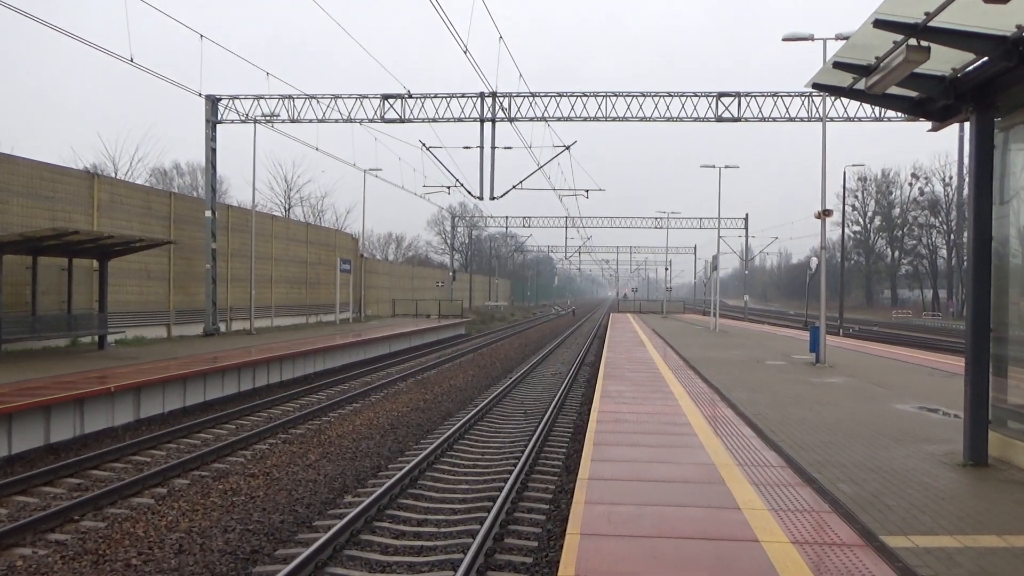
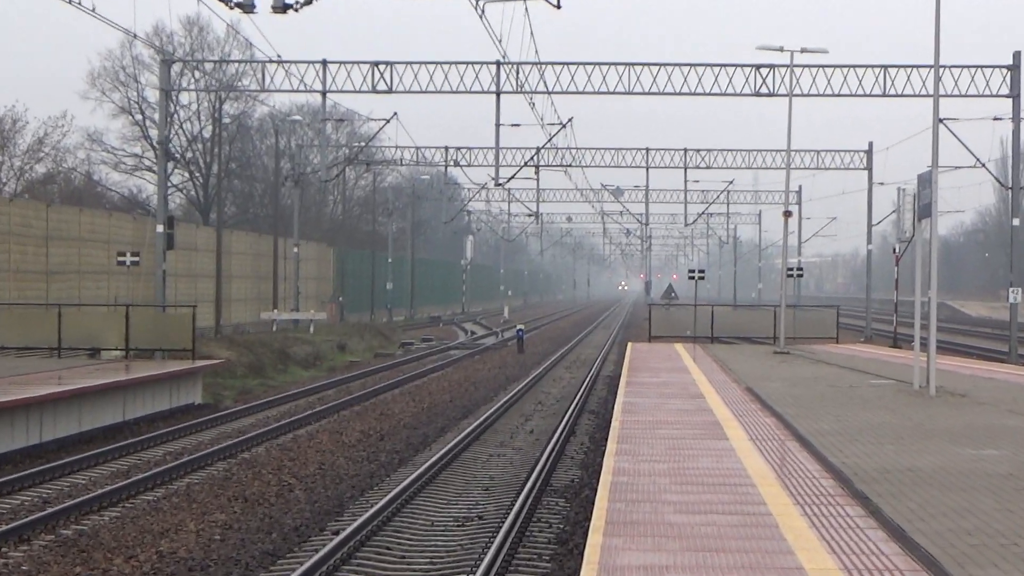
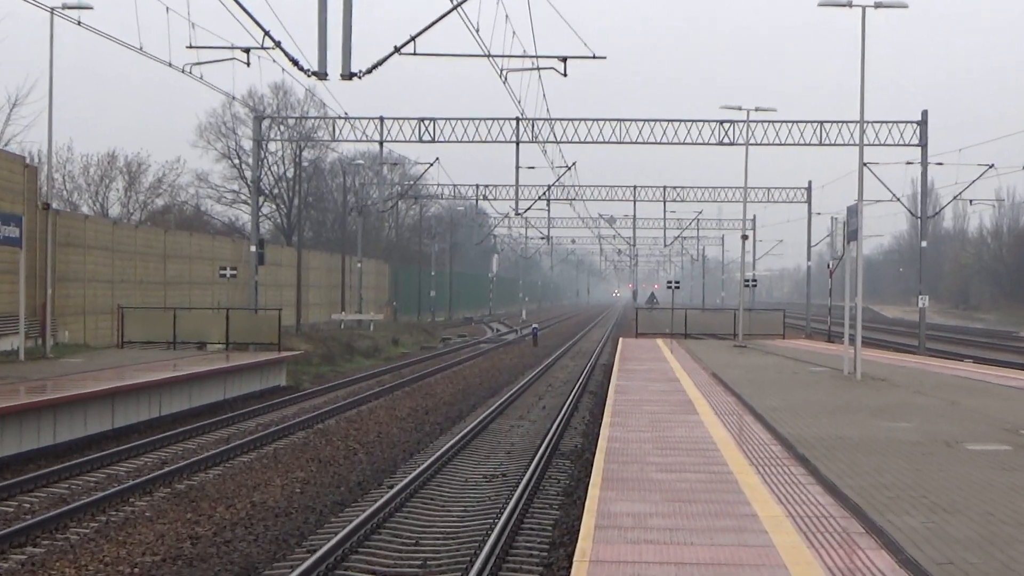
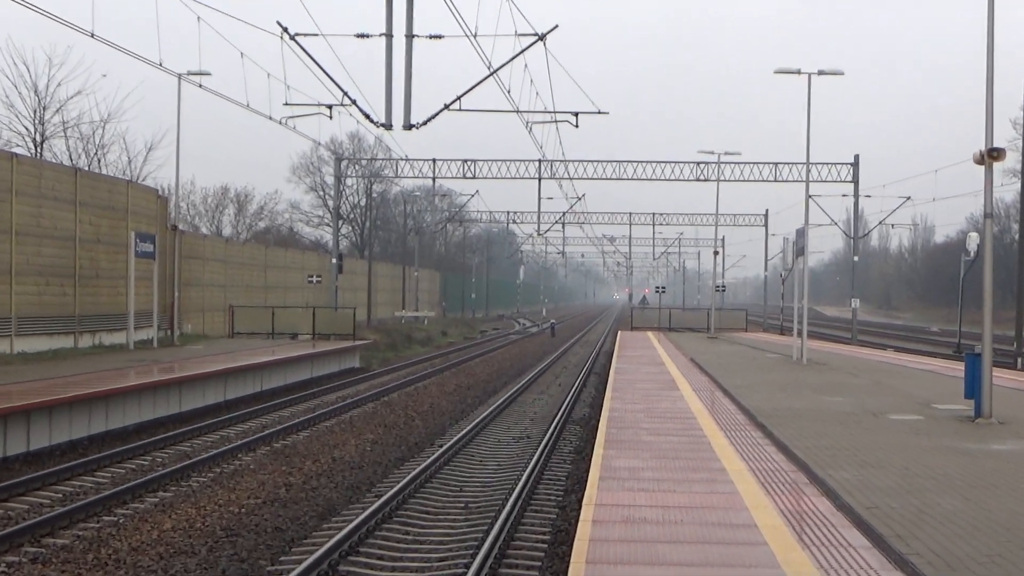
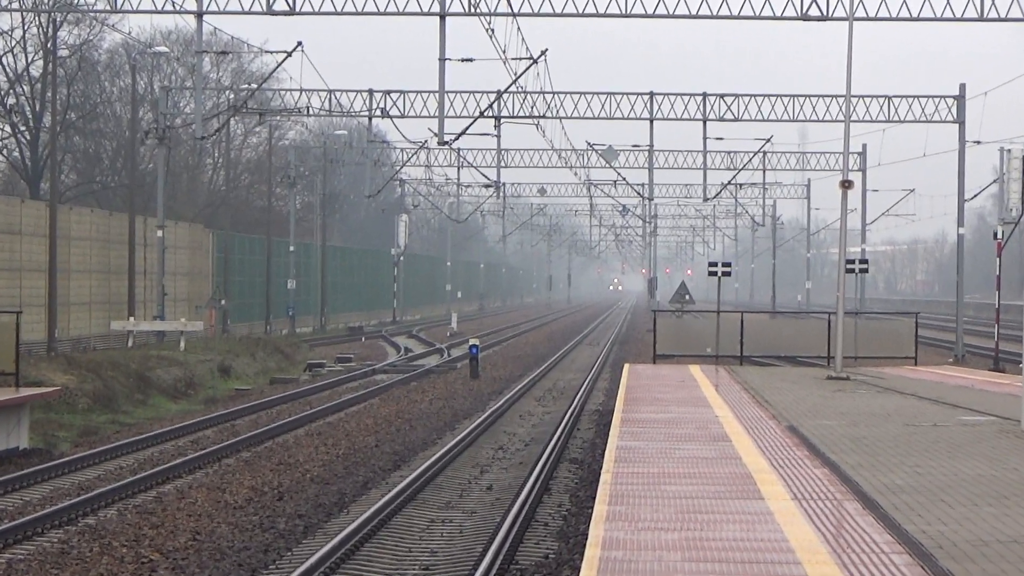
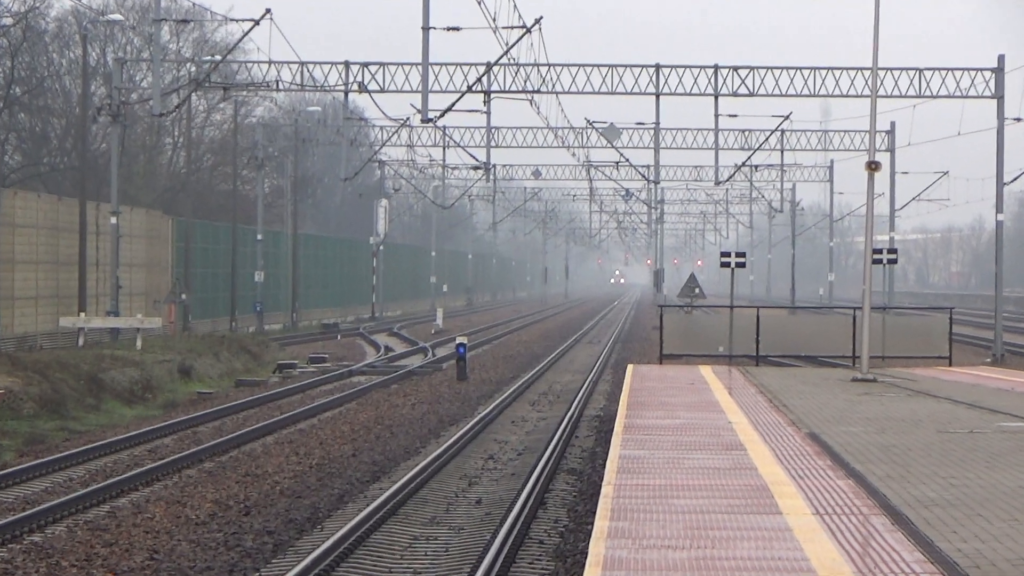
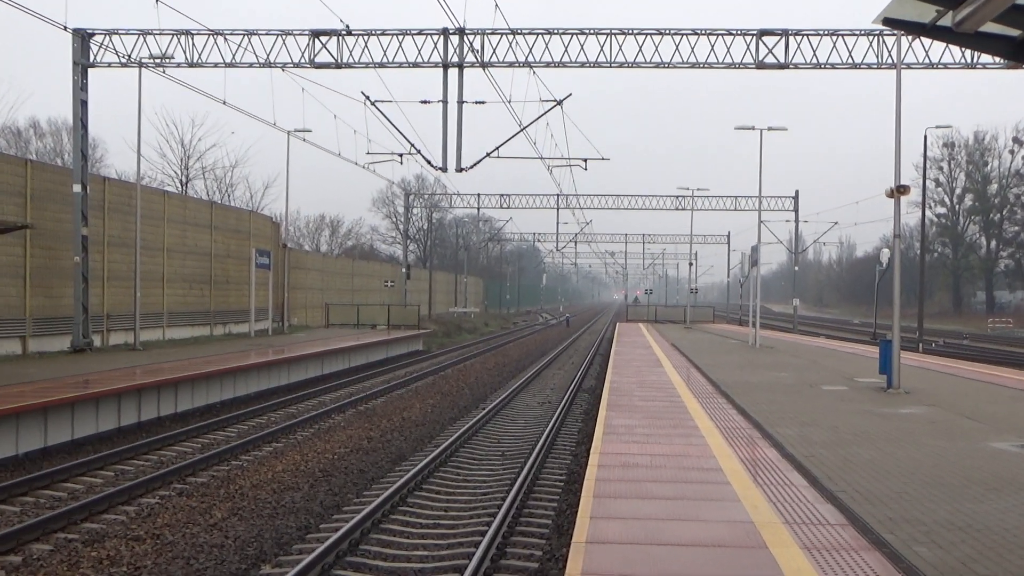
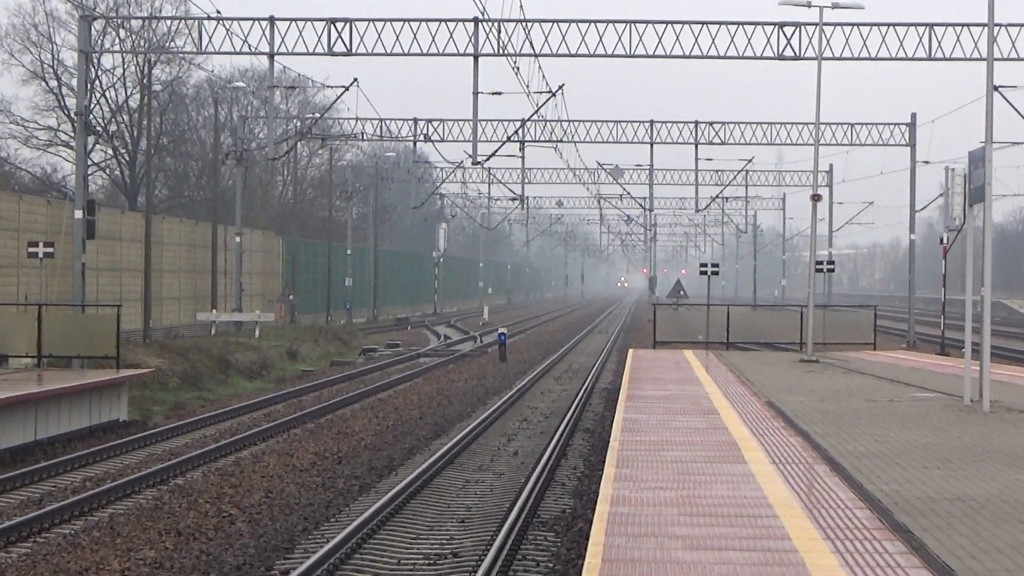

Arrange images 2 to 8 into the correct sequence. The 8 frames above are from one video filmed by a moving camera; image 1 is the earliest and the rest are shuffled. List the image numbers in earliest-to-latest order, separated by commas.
7, 4, 3, 2, 8, 5, 6
